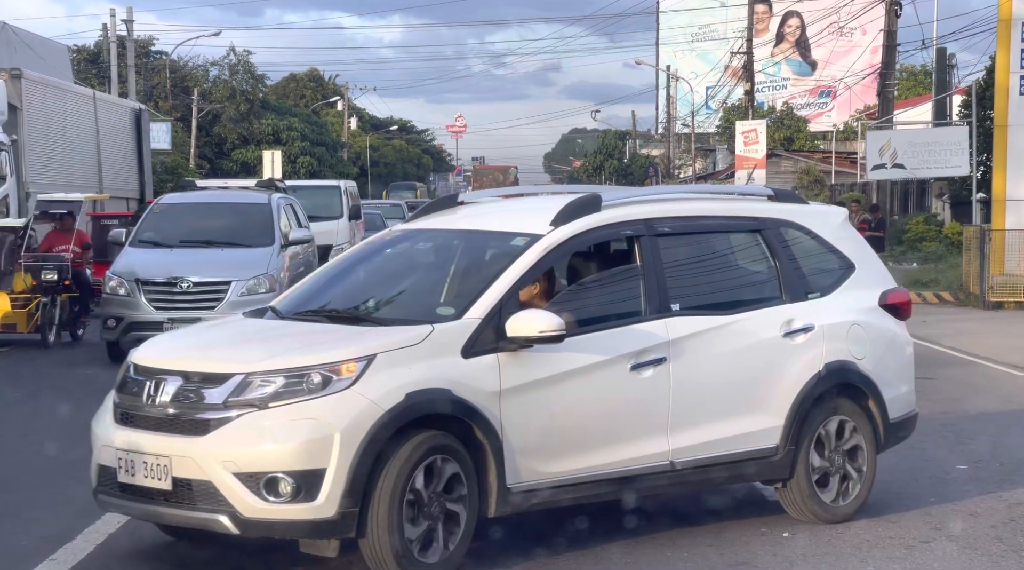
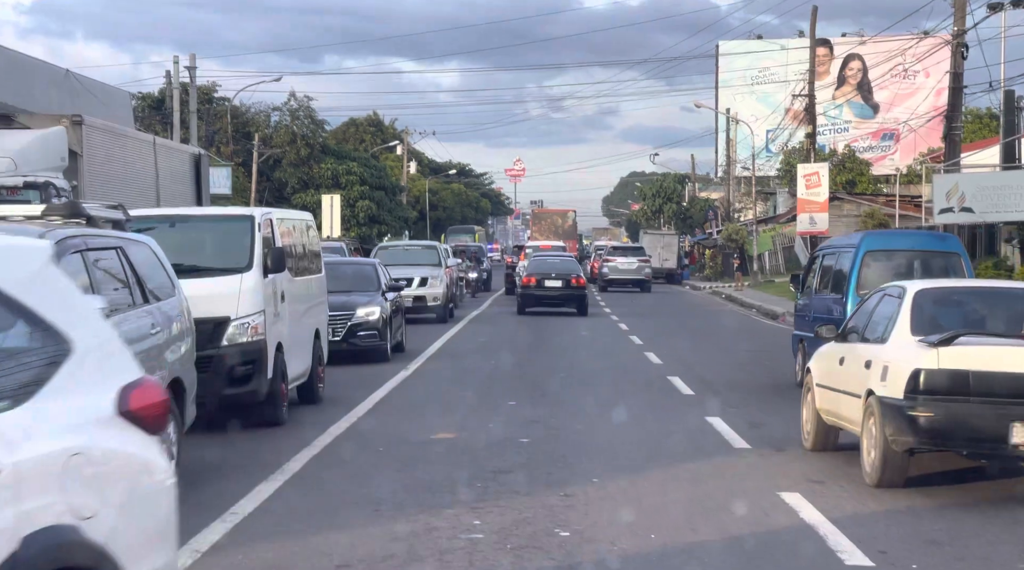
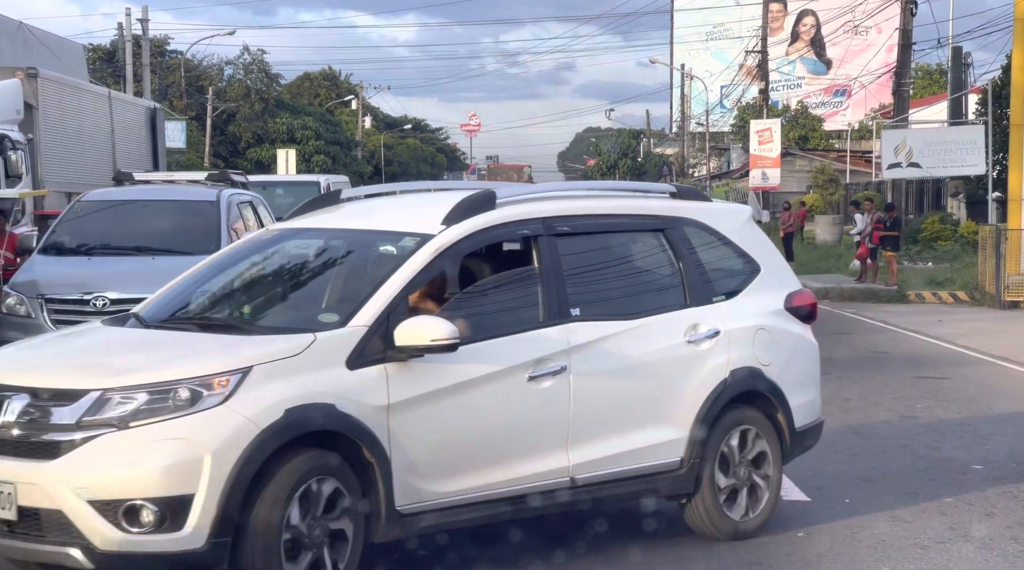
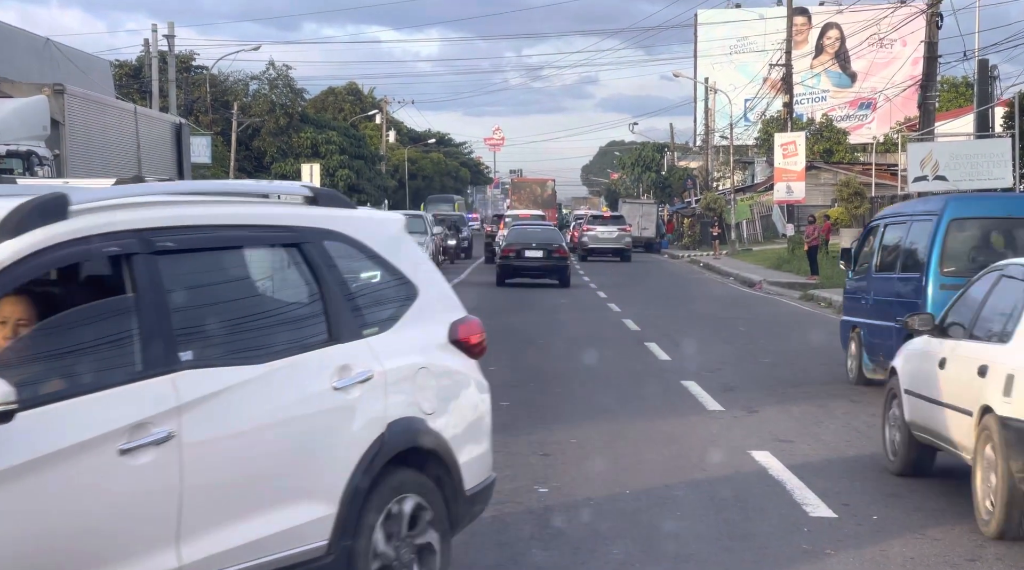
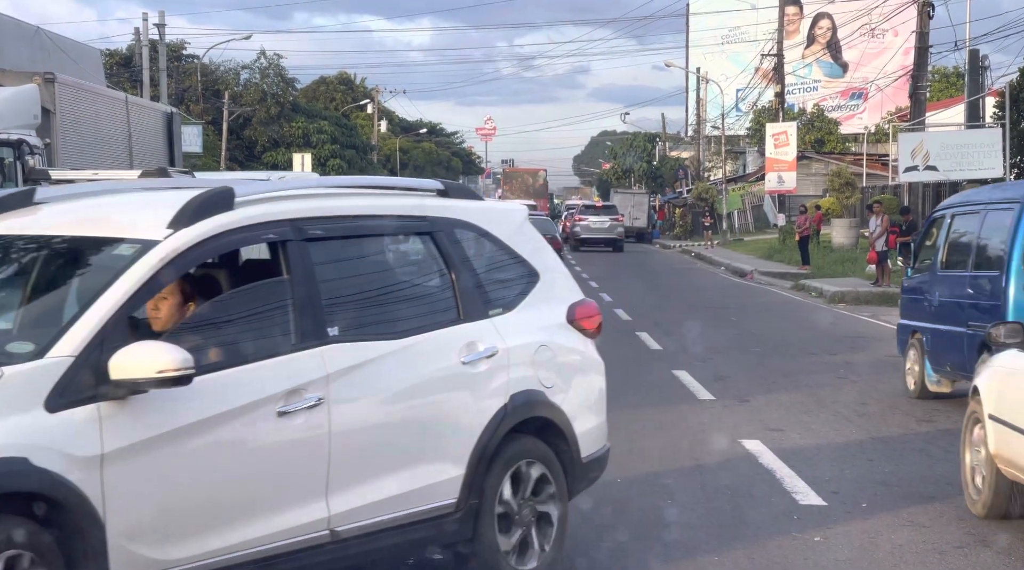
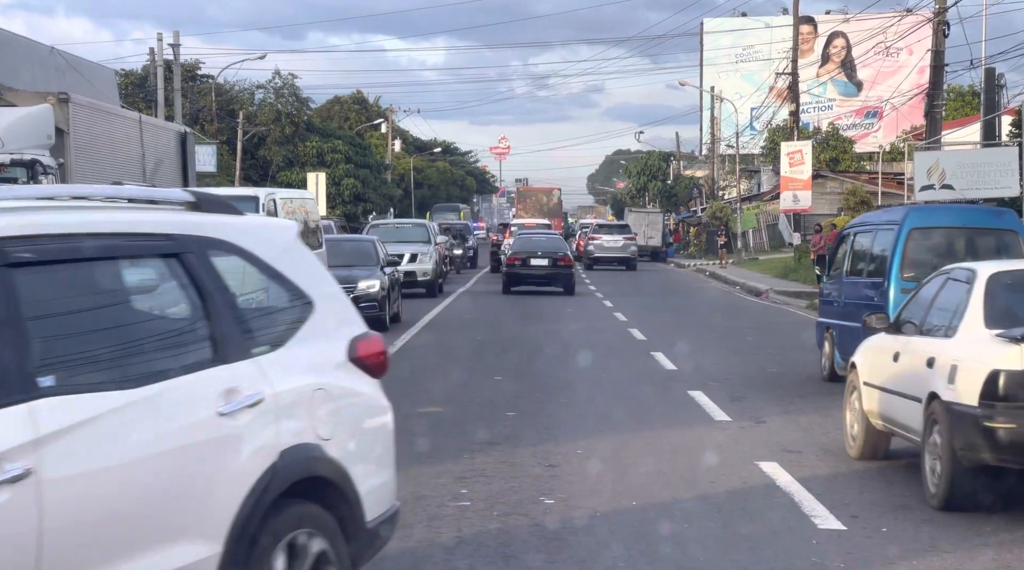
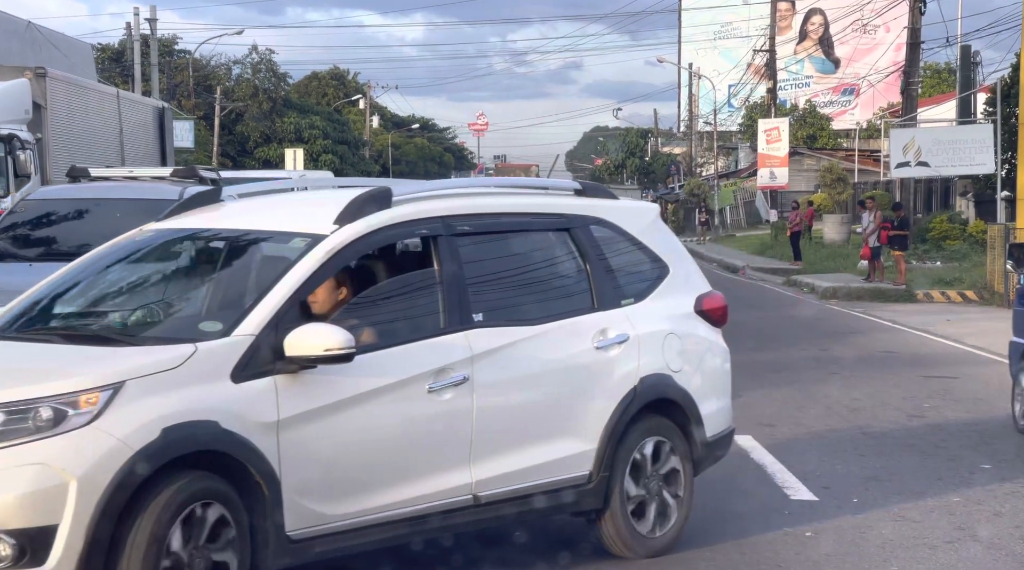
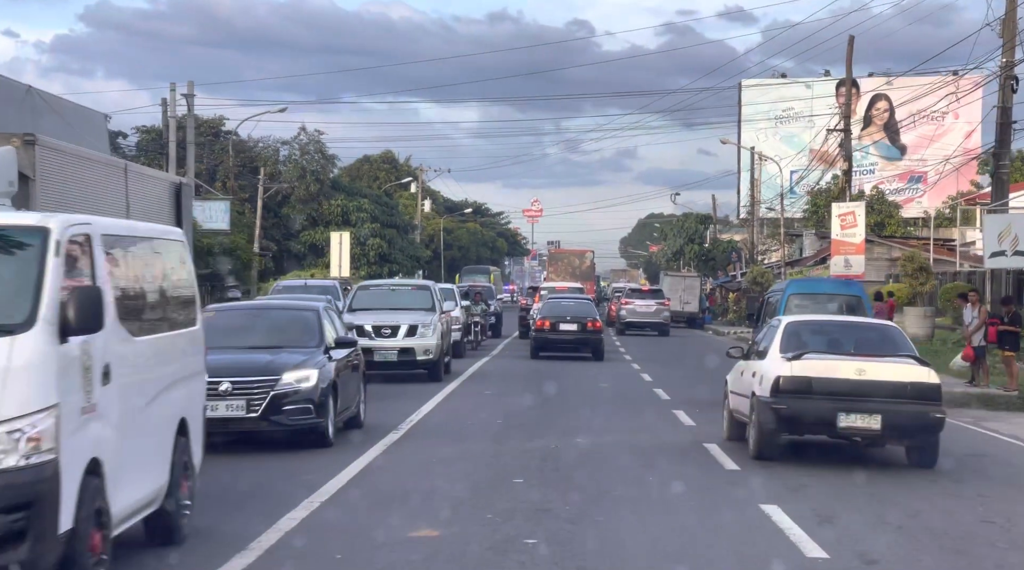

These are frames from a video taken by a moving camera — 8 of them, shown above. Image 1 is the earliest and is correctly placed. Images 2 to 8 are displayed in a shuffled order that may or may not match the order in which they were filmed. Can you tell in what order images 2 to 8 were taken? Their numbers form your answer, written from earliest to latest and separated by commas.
3, 7, 5, 4, 6, 2, 8
